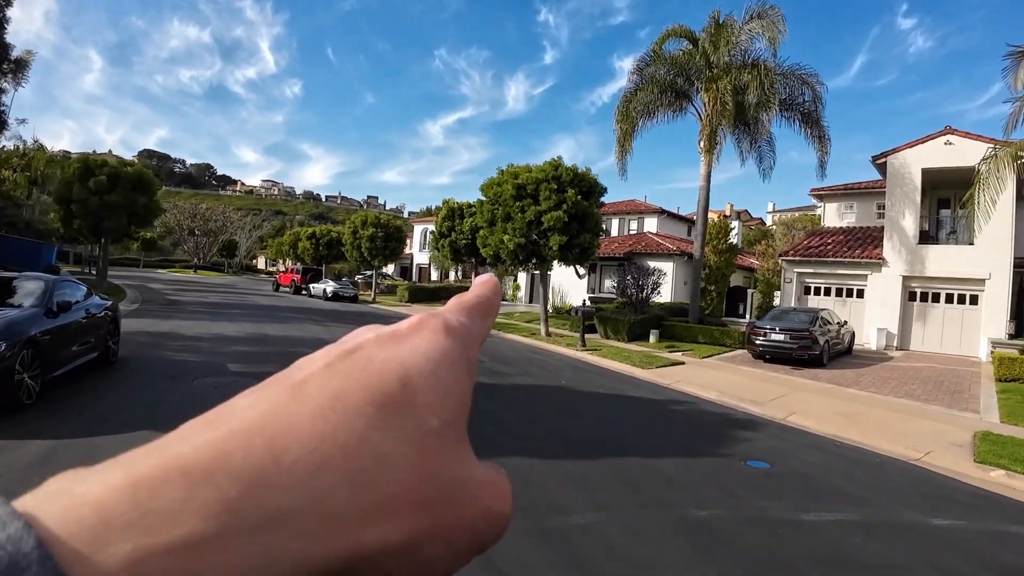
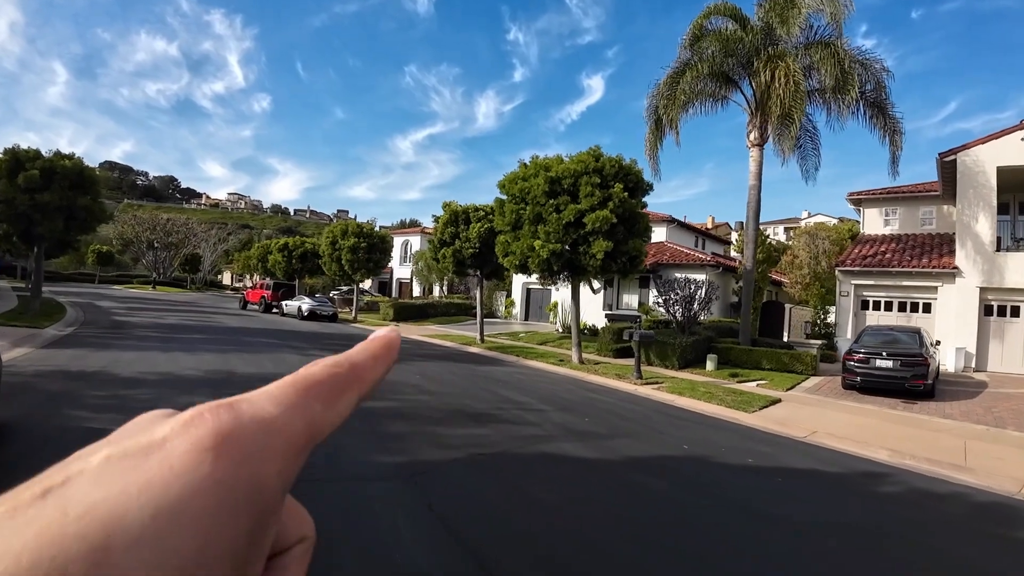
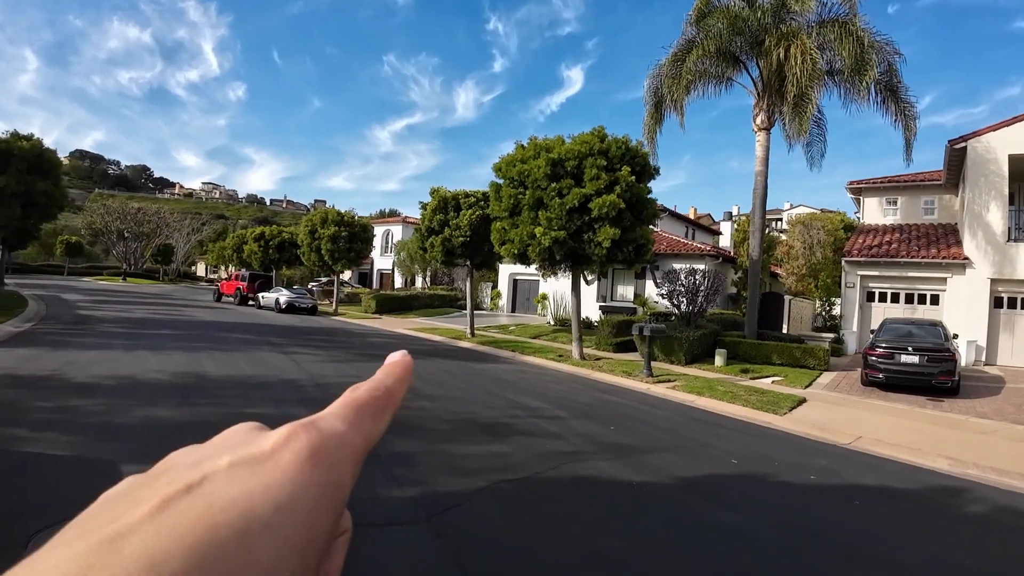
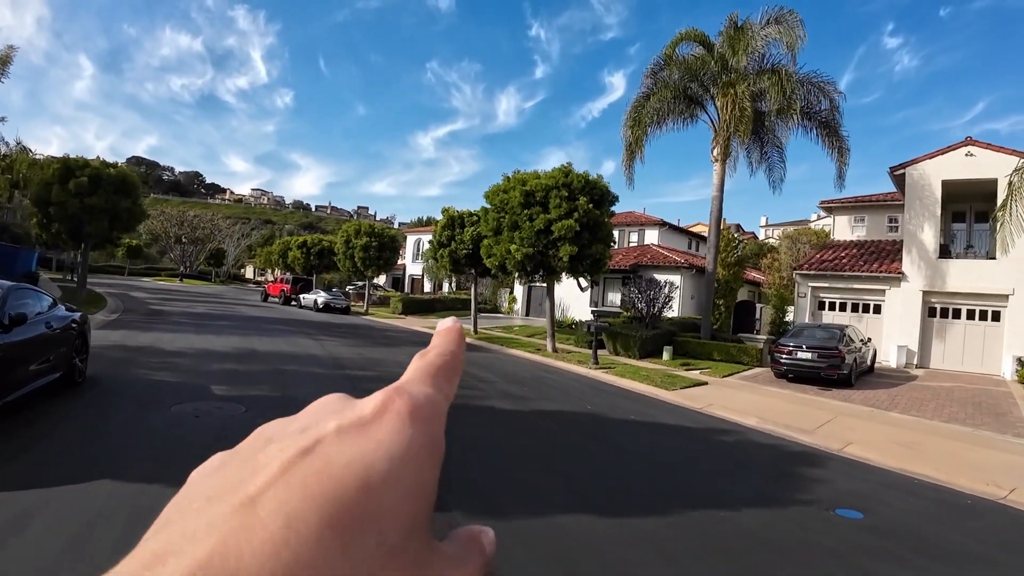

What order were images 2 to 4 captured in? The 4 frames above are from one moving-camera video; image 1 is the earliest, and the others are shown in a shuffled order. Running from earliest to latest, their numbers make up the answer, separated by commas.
4, 2, 3
